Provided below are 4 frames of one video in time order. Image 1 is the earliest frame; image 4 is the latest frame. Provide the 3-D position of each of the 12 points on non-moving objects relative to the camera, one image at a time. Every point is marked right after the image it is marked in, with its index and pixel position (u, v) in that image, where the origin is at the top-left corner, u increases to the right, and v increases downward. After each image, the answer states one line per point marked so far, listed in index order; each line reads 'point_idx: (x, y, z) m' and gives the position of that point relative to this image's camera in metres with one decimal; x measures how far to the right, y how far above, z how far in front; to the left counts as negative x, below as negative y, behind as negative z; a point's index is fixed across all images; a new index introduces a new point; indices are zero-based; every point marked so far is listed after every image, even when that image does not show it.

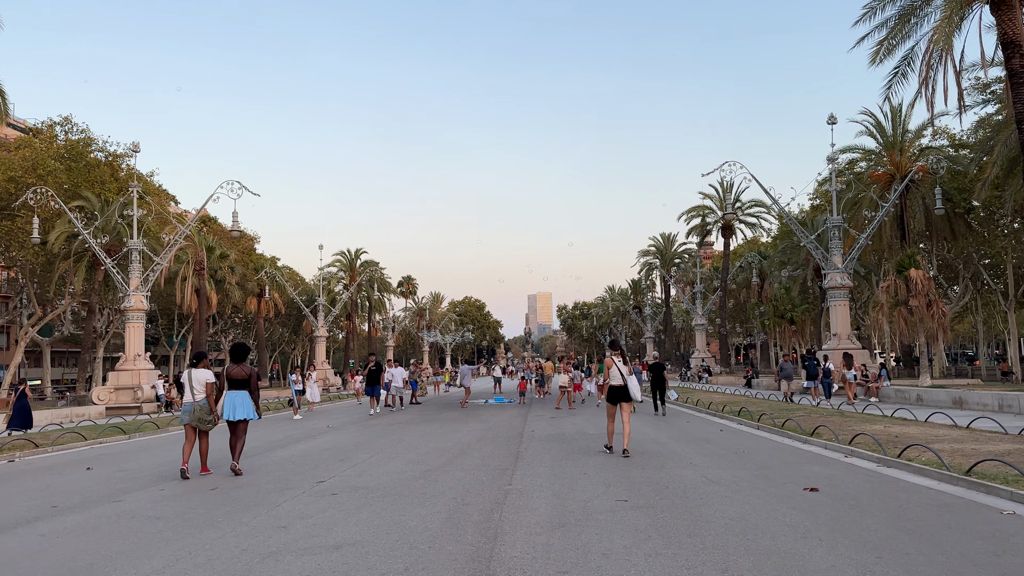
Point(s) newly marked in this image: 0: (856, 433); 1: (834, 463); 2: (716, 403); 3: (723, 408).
0: (+5.0, -2.1, +11.2) m
1: (+3.8, -2.1, +9.1) m
2: (+5.1, -2.9, +19.3) m
3: (+4.8, -2.8, +17.7) m
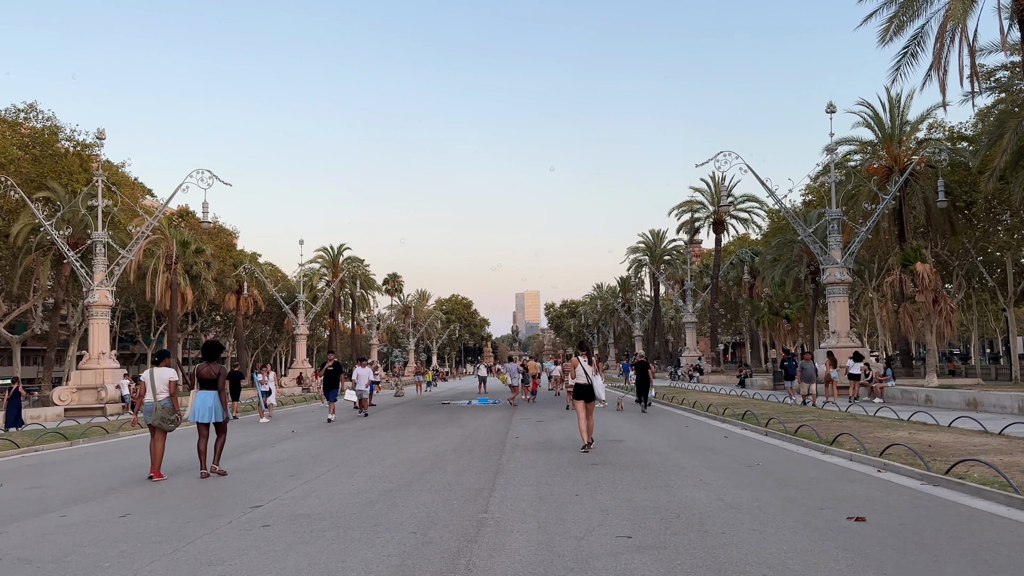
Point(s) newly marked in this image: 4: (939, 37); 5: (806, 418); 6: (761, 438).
0: (+4.8, -2.0, +9.9) m
1: (+3.6, -1.9, +7.7) m
2: (+4.7, -2.7, +18.0) m
3: (+4.5, -2.6, +16.3) m
4: (+10.5, +6.2, +18.9) m
5: (+5.3, -2.3, +13.7) m
6: (+3.9, -2.3, +11.9) m
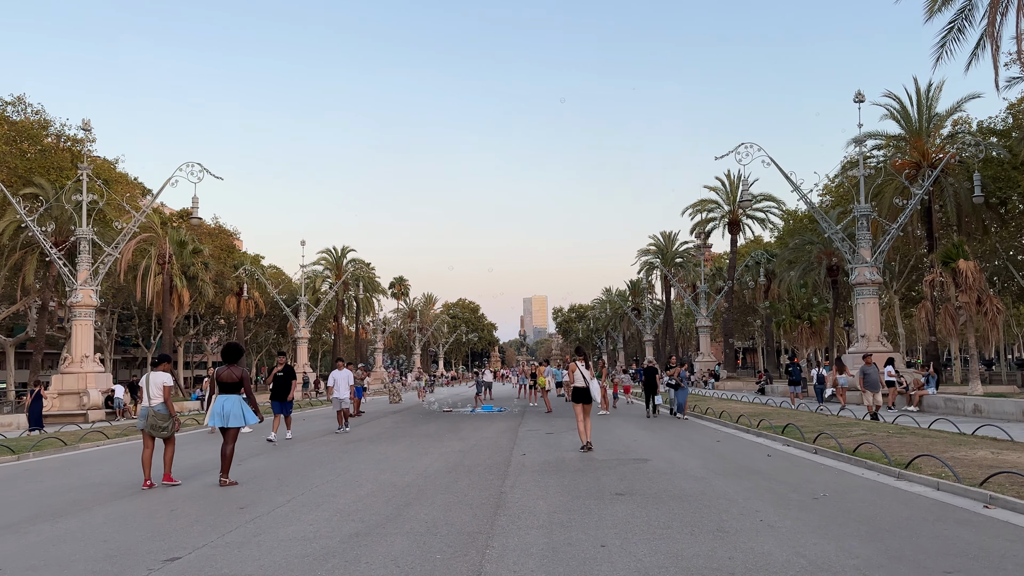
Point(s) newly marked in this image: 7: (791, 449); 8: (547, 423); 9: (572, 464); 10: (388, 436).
0: (+4.8, -1.9, +8.1) m
1: (+3.6, -1.8, +5.9) m
2: (+4.9, -2.7, +16.1) m
3: (+4.6, -2.5, +14.5) m
4: (+10.7, +6.2, +17.1) m
5: (+5.4, -2.2, +11.9) m
6: (+3.9, -2.2, +10.1) m
7: (+4.0, -2.3, +11.1) m
8: (+0.8, -3.0, +16.8) m
9: (+0.7, -2.2, +9.6) m
10: (-2.4, -2.8, +14.6) m
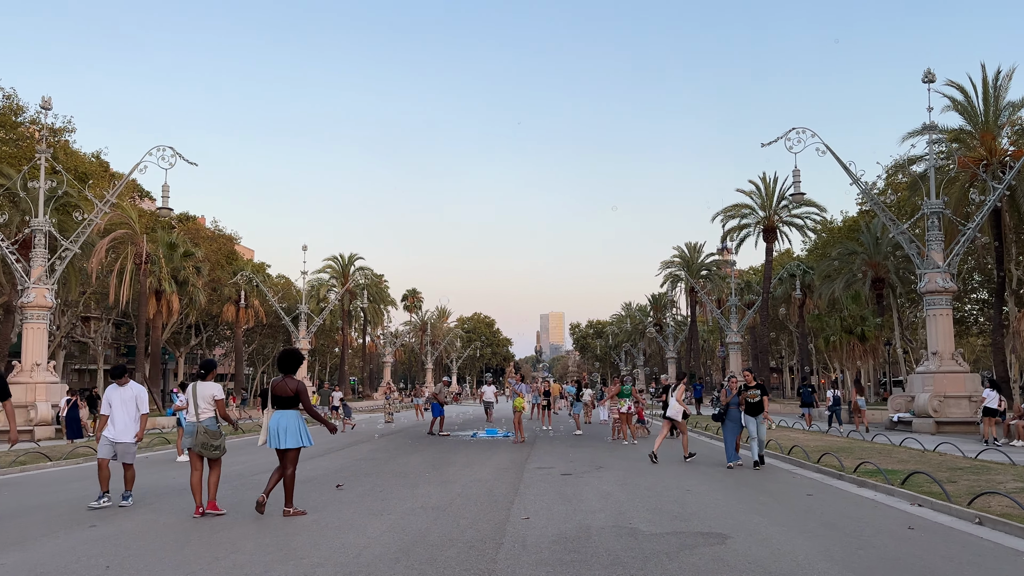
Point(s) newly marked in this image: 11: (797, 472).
0: (+4.8, -1.6, +4.2) m
1: (+3.5, -1.5, +2.0) m
2: (+4.9, -2.6, +12.2) m
3: (+4.6, -2.4, +10.6) m
4: (+10.9, +6.2, +13.2) m
5: (+5.4, -2.1, +8.0) m
6: (+3.9, -2.0, +6.2) m
7: (+4.0, -2.1, +7.2) m
8: (+0.9, -2.9, +13.0) m
9: (+0.7, -1.9, +5.8) m
10: (-2.3, -2.6, +10.9) m
11: (+4.0, -2.5, +10.7) m
